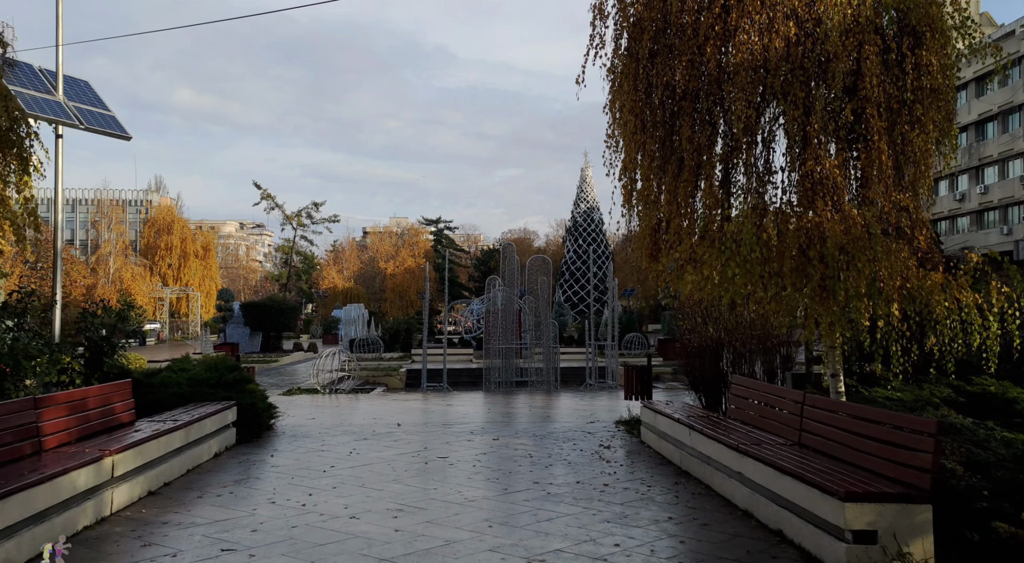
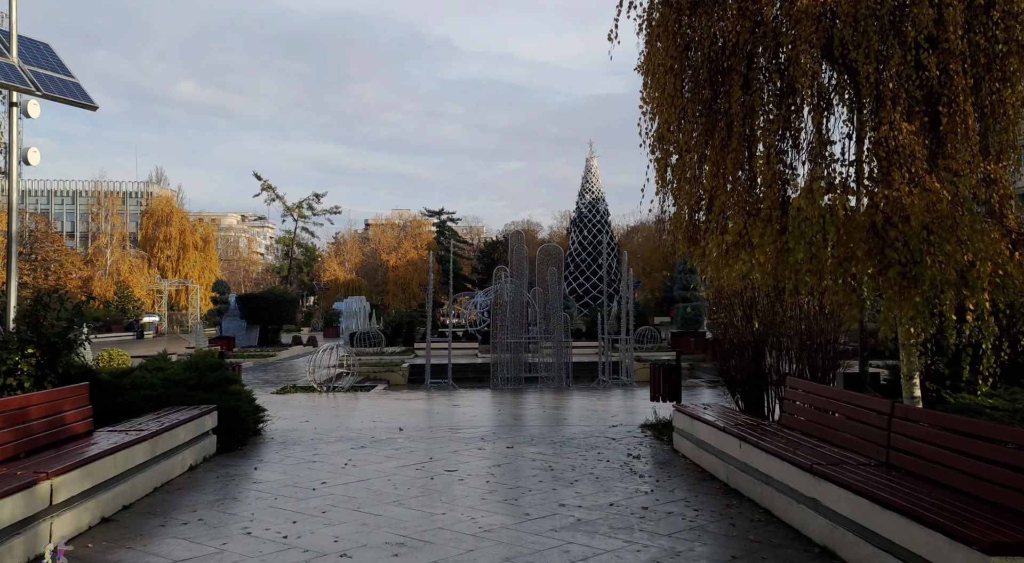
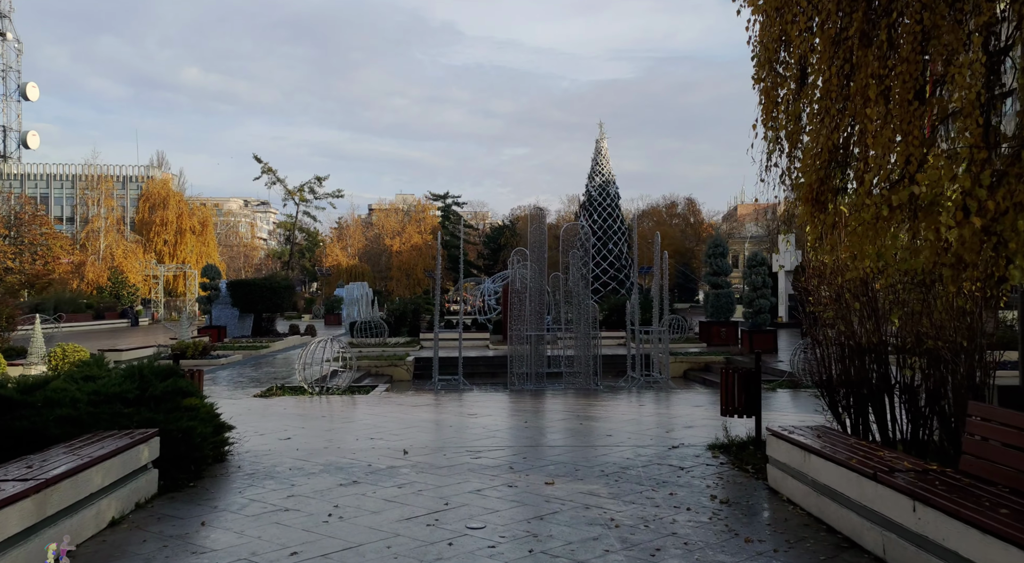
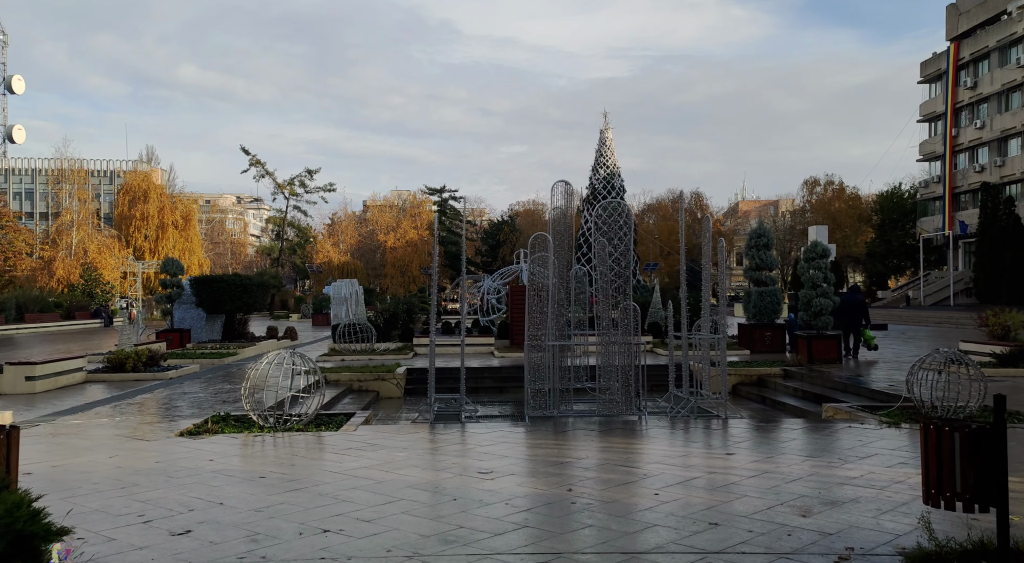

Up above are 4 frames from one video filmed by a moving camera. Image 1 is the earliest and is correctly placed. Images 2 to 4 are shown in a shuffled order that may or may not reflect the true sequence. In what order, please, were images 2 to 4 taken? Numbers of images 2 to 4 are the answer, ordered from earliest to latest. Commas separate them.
2, 3, 4
